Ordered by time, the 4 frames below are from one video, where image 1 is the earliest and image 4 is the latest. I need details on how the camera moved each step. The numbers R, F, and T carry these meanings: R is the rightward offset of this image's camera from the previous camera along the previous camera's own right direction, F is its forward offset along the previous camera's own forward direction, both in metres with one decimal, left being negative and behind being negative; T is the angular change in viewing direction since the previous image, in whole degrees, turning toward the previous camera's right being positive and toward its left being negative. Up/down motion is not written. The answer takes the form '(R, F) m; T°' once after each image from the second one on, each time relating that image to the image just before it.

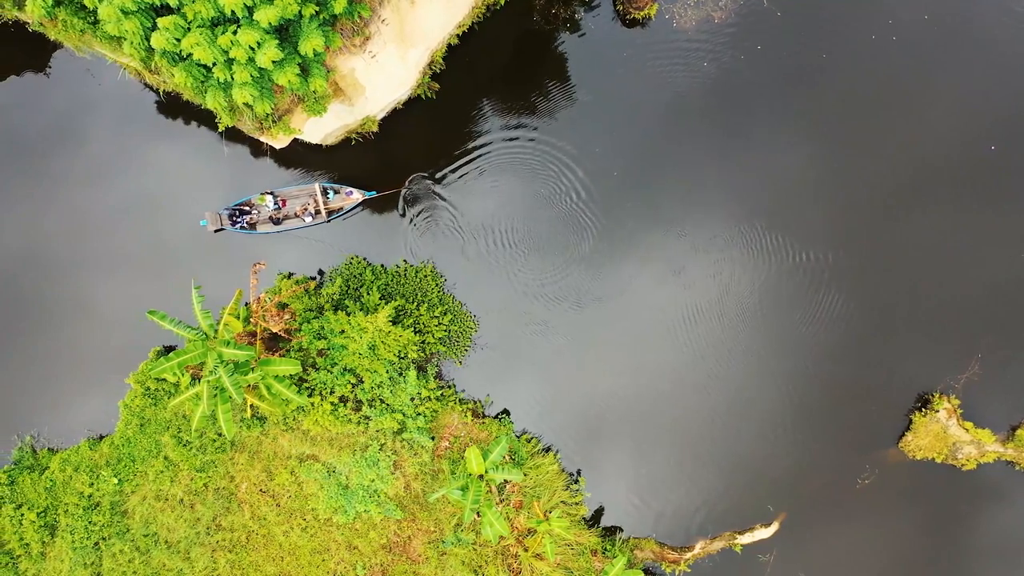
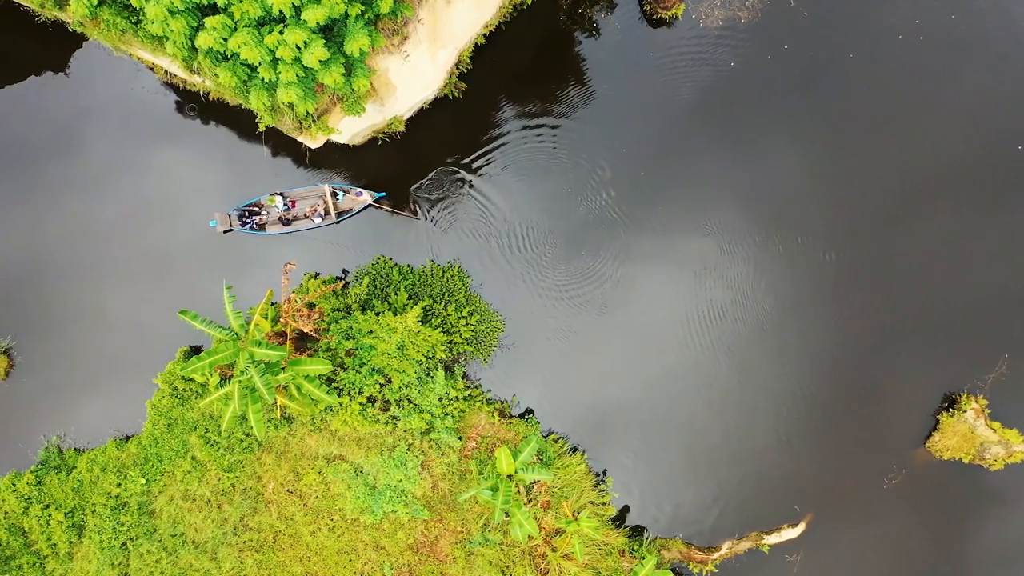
(-0.6, 0.0) m; 0°
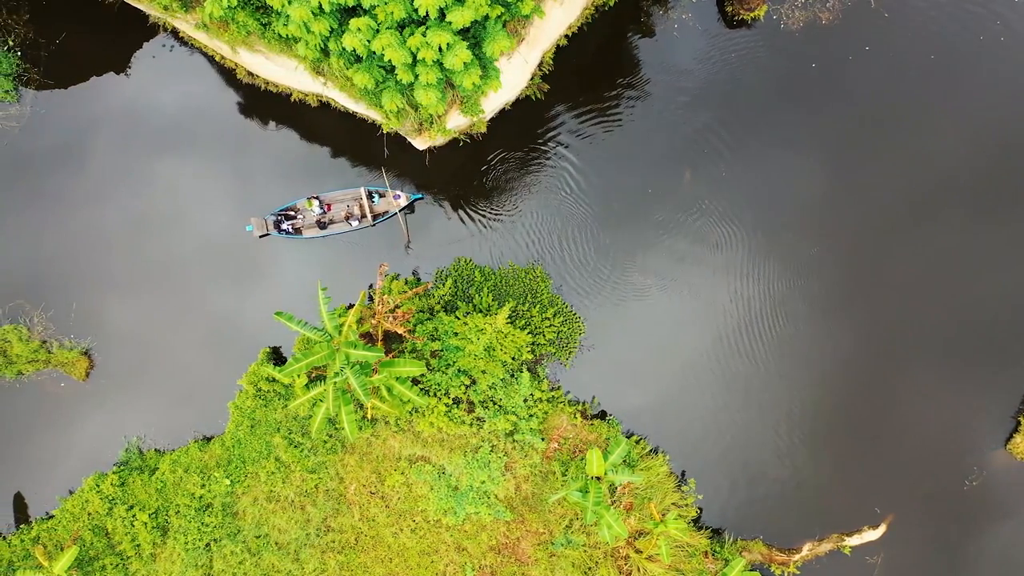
(-1.8, 0.0) m; 0°
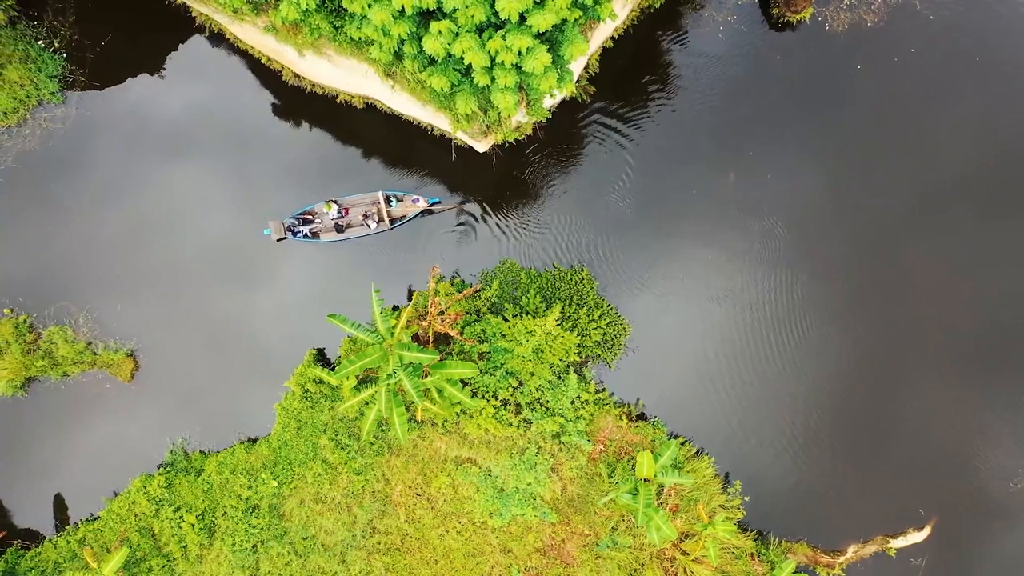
(-1.0, 0.0) m; 0°
